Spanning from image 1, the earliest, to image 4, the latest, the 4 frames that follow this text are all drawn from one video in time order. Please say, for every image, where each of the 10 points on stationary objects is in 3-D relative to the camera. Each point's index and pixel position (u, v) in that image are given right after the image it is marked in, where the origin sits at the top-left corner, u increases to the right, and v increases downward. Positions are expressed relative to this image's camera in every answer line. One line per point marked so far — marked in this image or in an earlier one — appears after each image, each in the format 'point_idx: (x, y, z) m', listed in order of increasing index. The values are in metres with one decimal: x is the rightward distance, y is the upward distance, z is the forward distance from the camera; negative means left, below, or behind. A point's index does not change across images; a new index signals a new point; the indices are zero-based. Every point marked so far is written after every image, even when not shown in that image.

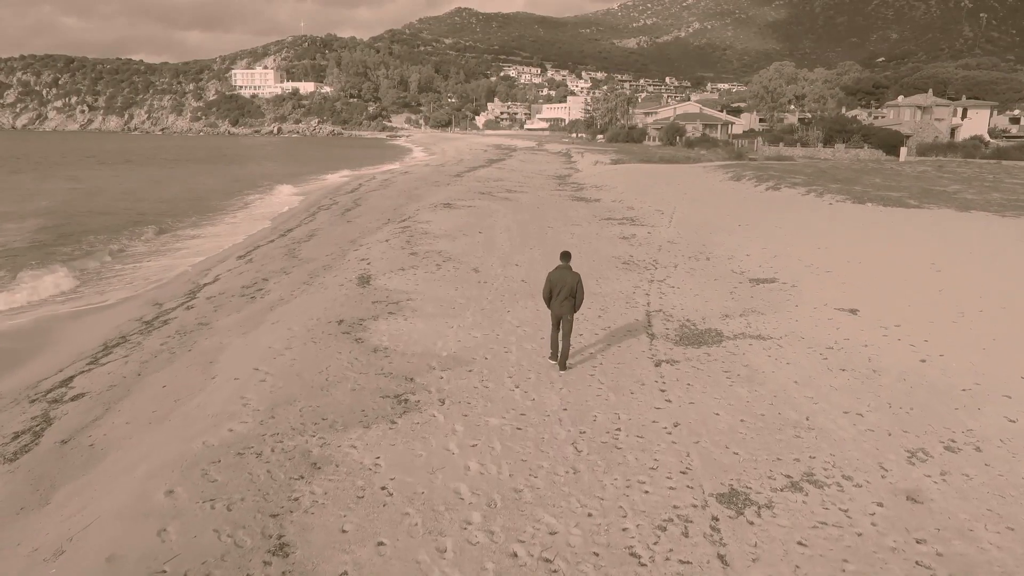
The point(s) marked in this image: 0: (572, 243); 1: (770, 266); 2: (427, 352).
0: (+1.4, +1.1, +16.6) m
1: (+4.9, +0.4, +13.4) m
2: (-1.0, -0.7, +8.1) m
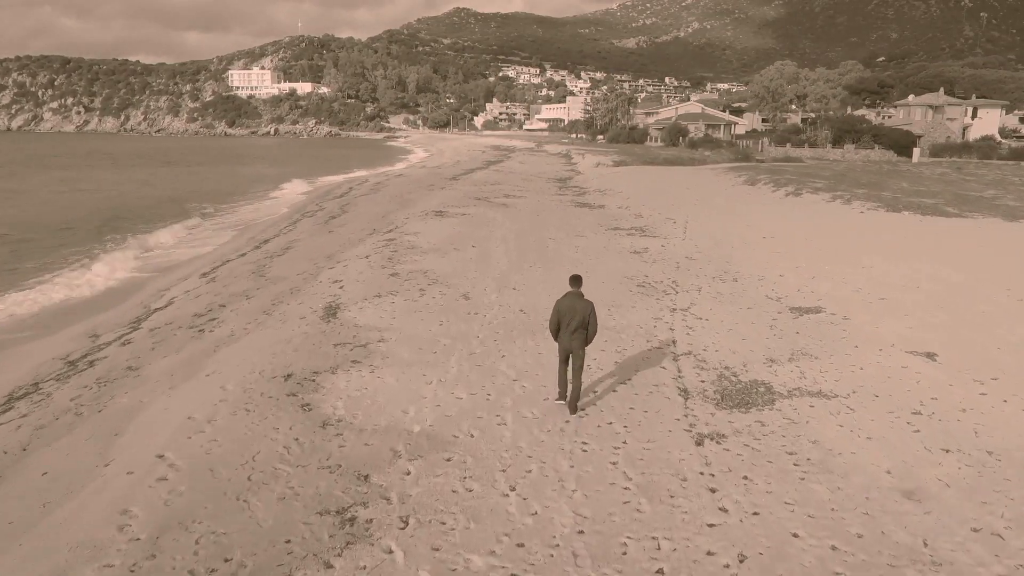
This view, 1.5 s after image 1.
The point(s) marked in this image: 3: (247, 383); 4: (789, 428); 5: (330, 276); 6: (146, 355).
0: (+1.3, +0.6, +14.6) m
1: (+4.8, -0.1, +11.4) m
2: (-1.0, -1.2, +6.1) m
3: (-2.7, -1.0, +7.1) m
4: (+2.5, -1.3, +6.4) m
5: (-3.4, +0.2, +13.3) m
6: (-5.1, -0.9, +9.7) m
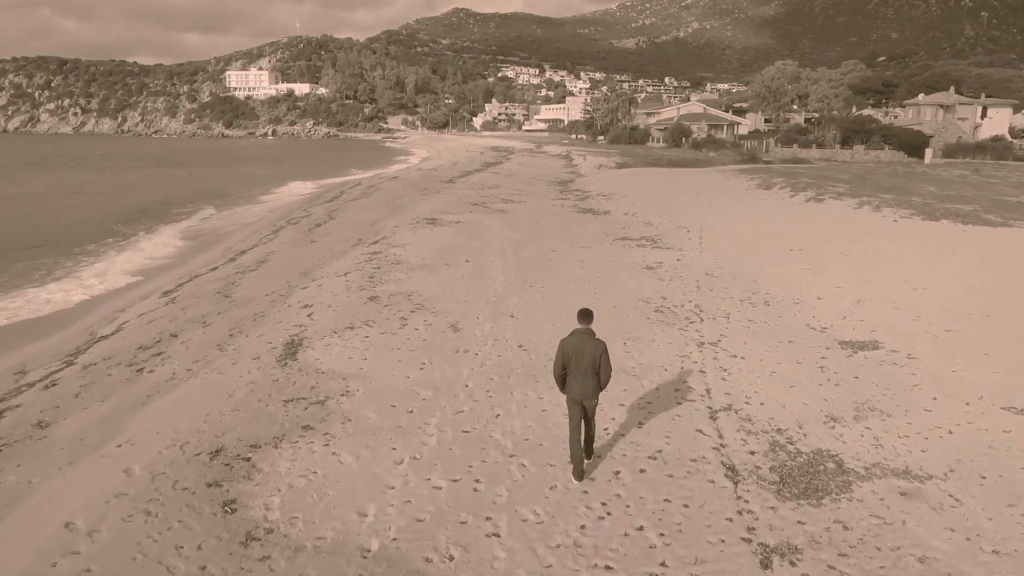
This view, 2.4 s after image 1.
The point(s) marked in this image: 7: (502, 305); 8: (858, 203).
0: (+1.3, +0.2, +13.0) m
1: (+4.8, -0.4, +9.7) m
2: (-1.1, -1.6, +4.4) m
3: (-2.7, -1.3, +5.5) m
4: (+2.5, -1.7, +4.8) m
5: (-3.5, -0.2, +11.6) m
6: (-5.1, -1.3, +8.1) m
7: (-0.1, -0.3, +10.6) m
8: (+9.5, +2.3, +19.5) m
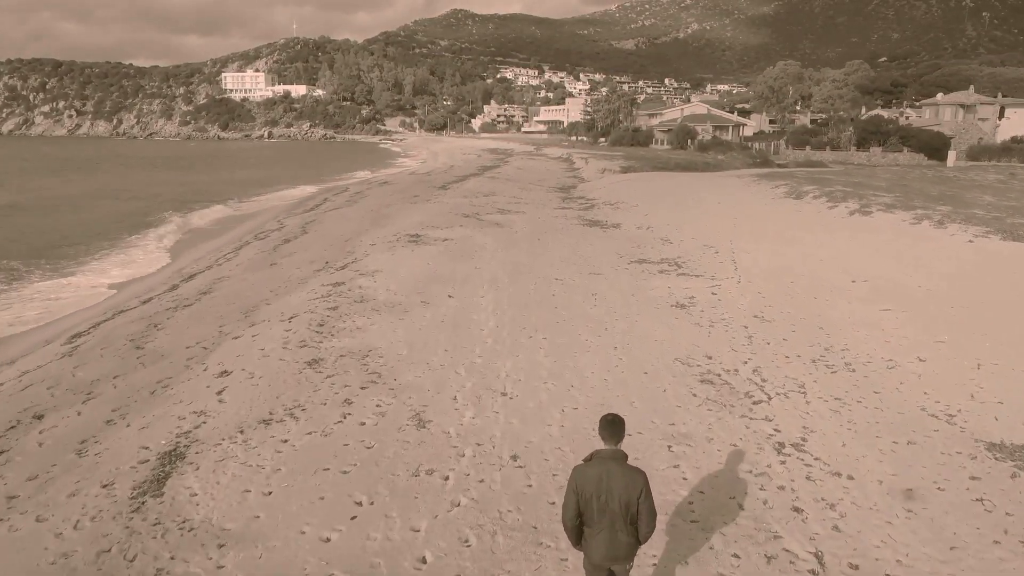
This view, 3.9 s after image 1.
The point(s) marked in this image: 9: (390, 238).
0: (+1.2, -0.5, +10.1) m
1: (+4.7, -1.1, +6.9) m
2: (-1.1, -2.2, +1.5) m
3: (-2.8, -2.0, +2.6) m
4: (+2.4, -2.3, +1.9) m
5: (-3.6, -0.9, +8.7) m
6: (-5.2, -2.0, +5.2) m
7: (-0.2, -0.9, +7.7) m
8: (+9.4, +1.7, +16.6) m
9: (-3.2, +1.3, +18.2) m
